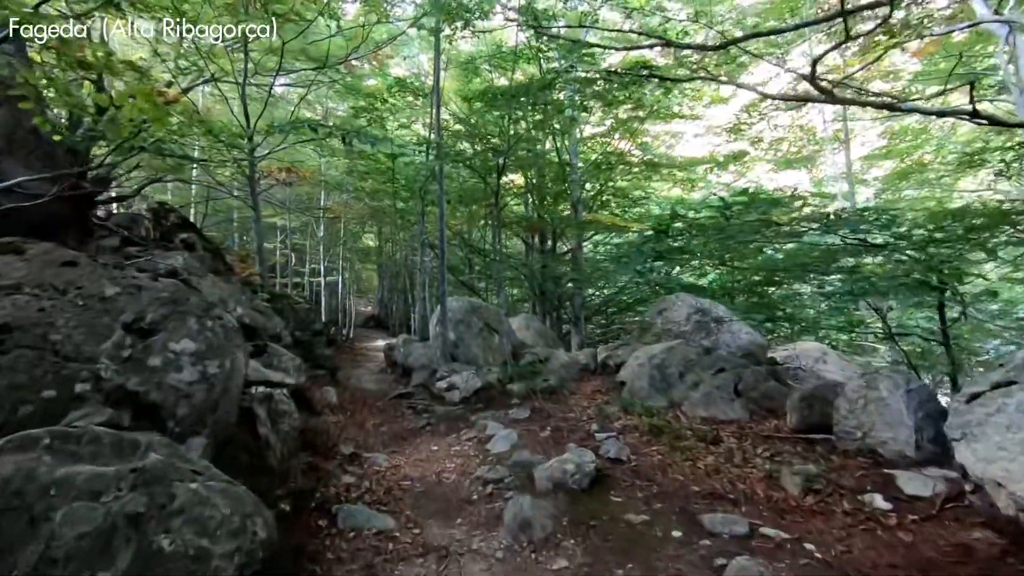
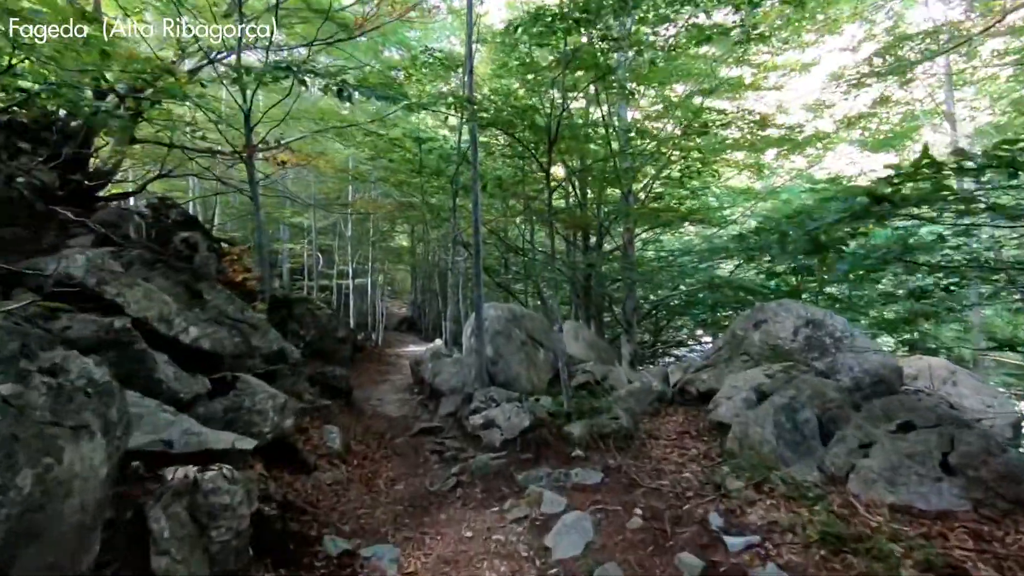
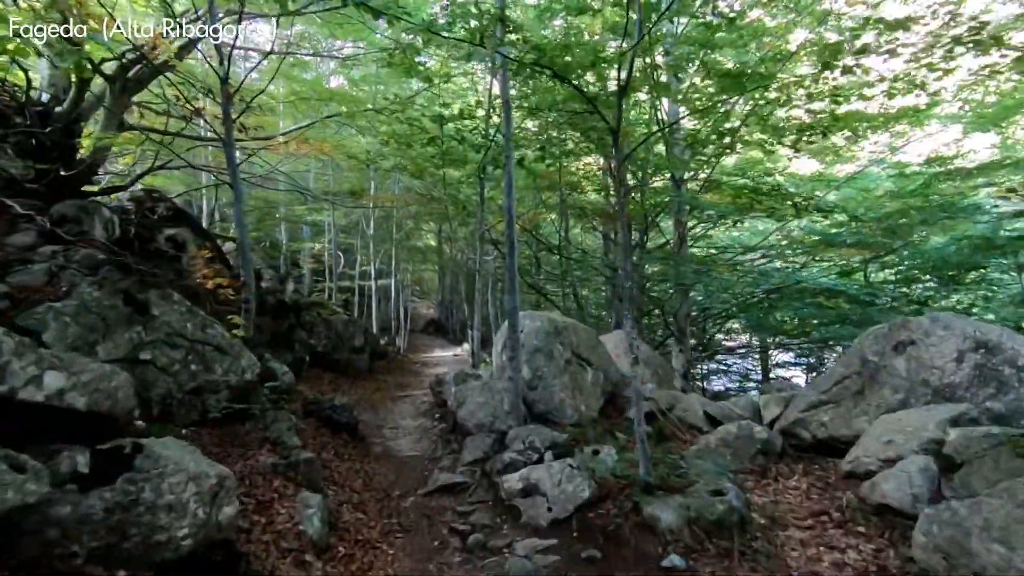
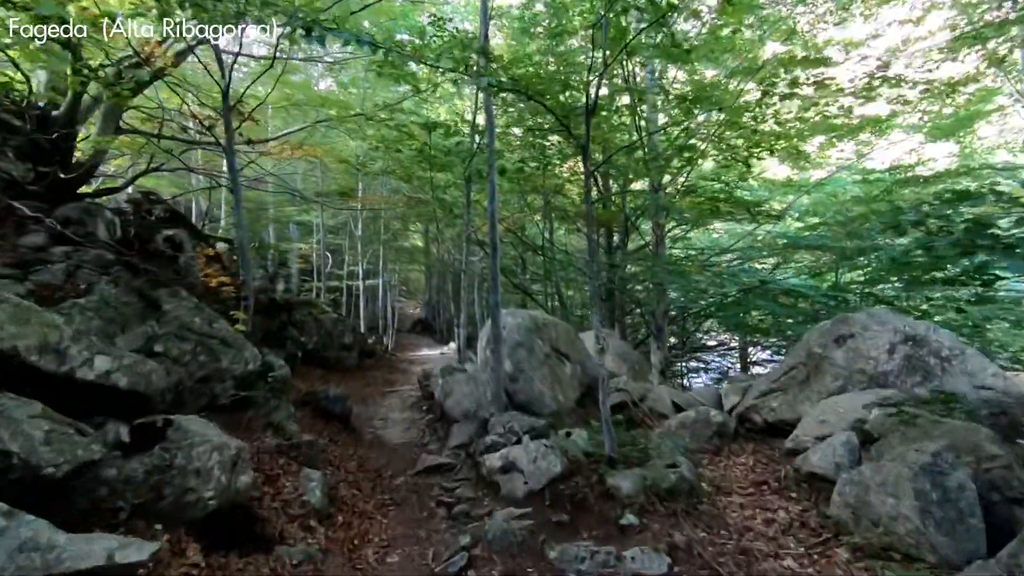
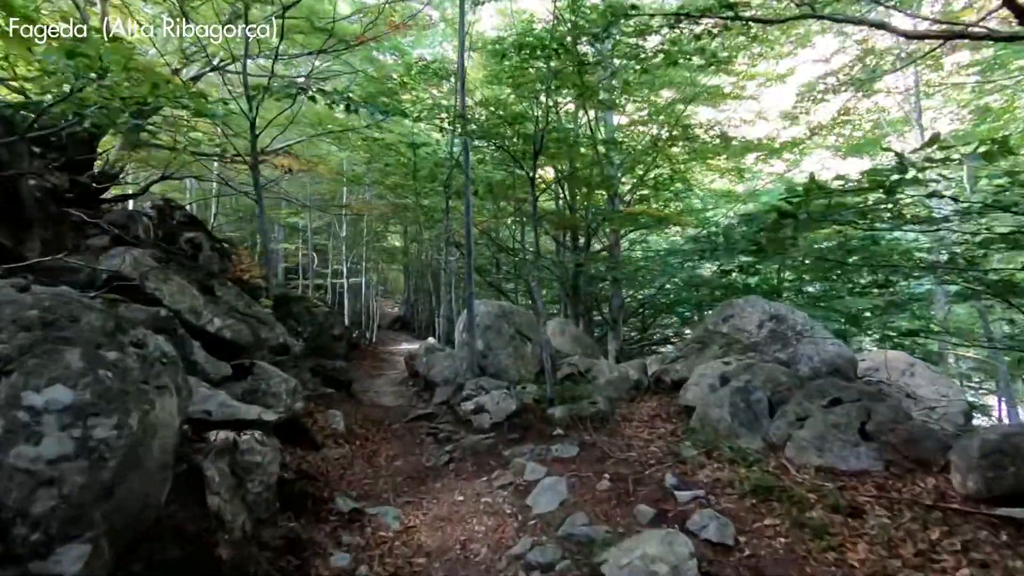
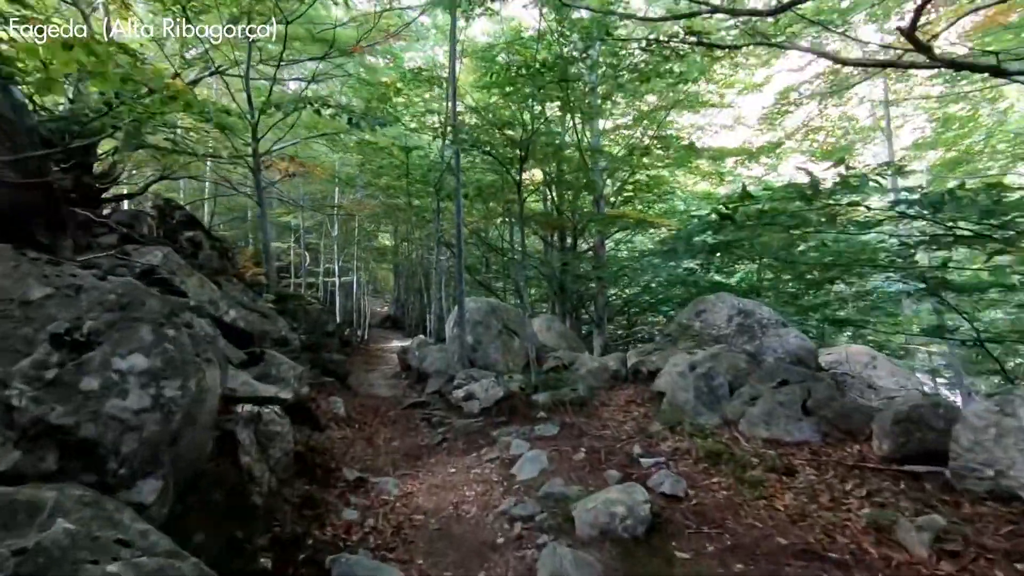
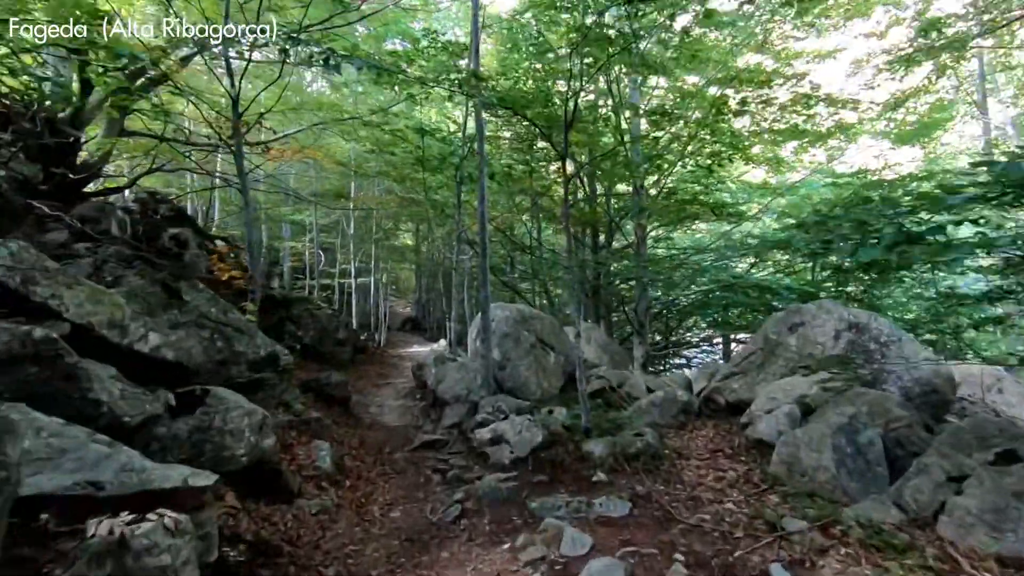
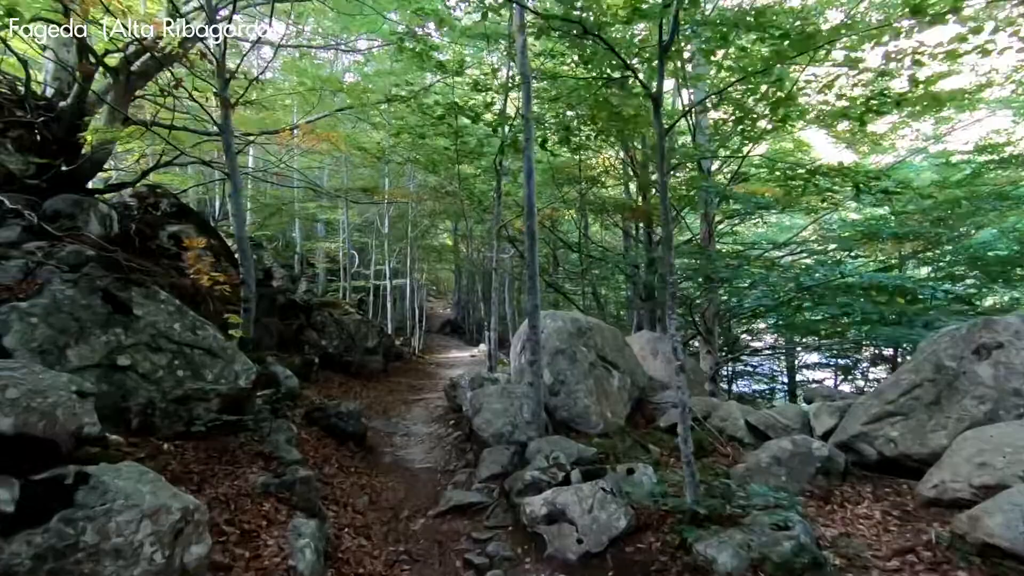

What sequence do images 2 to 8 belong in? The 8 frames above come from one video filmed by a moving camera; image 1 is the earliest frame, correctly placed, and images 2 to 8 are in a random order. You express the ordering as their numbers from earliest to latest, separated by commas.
6, 5, 2, 7, 4, 3, 8
